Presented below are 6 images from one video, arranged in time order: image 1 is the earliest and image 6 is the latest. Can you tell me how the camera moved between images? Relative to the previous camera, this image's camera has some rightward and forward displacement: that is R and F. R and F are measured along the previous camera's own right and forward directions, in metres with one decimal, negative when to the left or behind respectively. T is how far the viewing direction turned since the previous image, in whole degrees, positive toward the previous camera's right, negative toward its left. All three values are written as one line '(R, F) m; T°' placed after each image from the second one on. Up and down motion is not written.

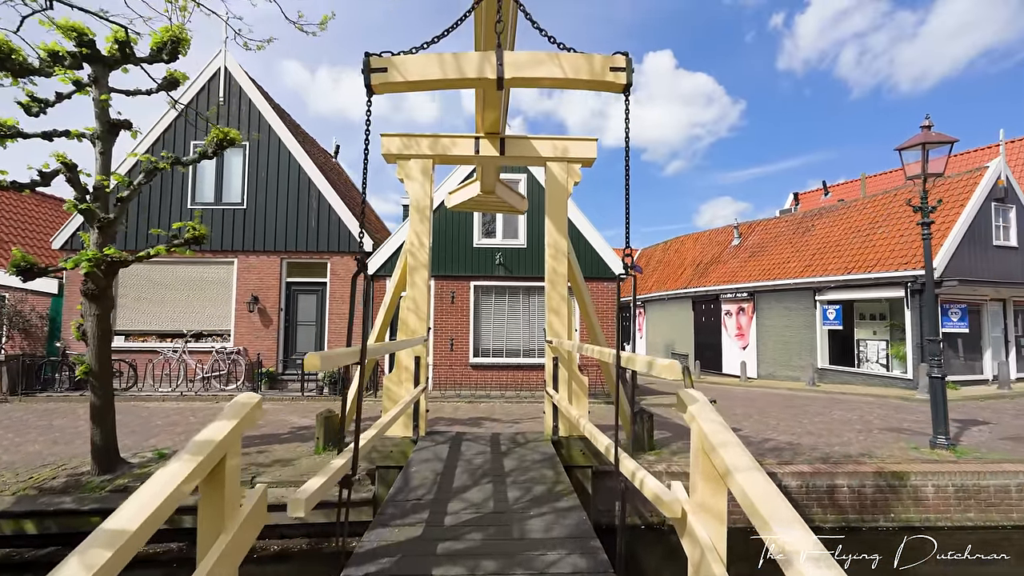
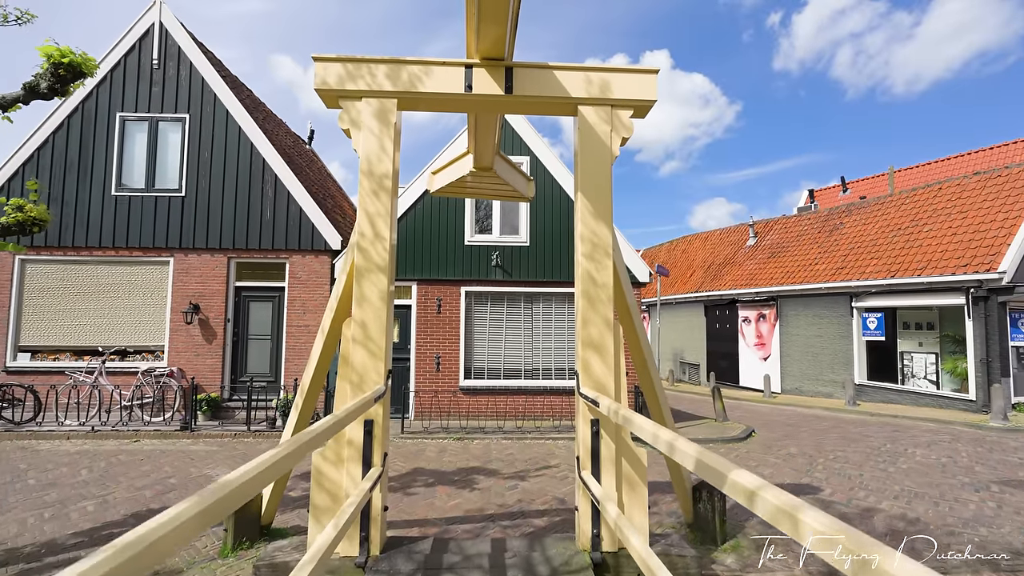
(-0.1, +1.9) m; +1°
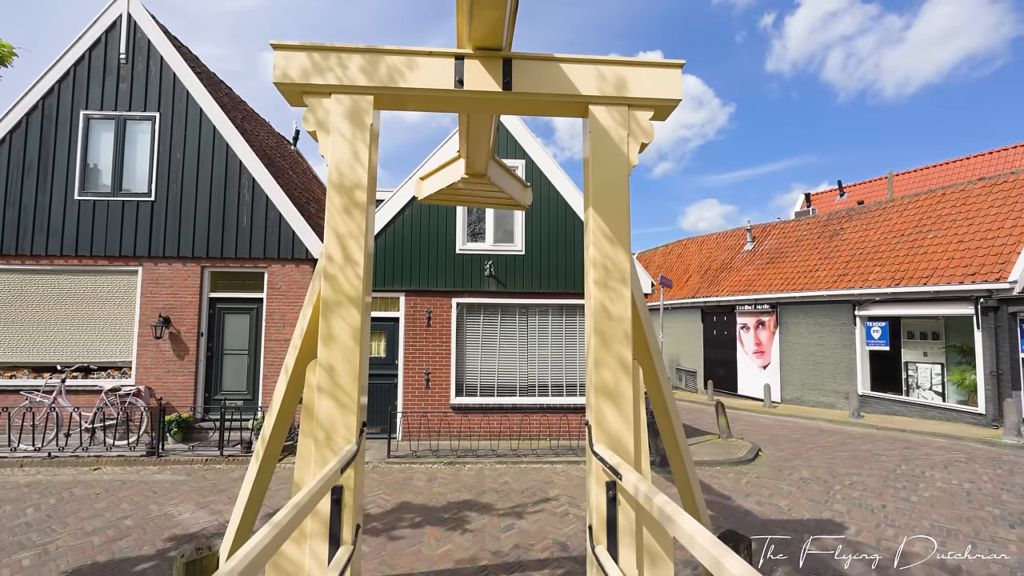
(0.0, +0.5) m; +1°
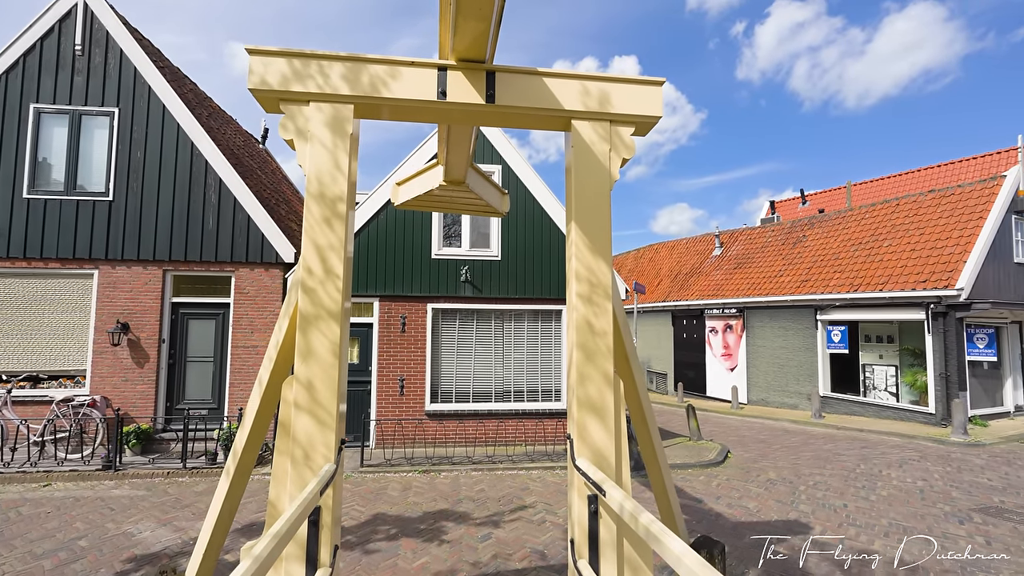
(-0.1, 0.0) m; +3°
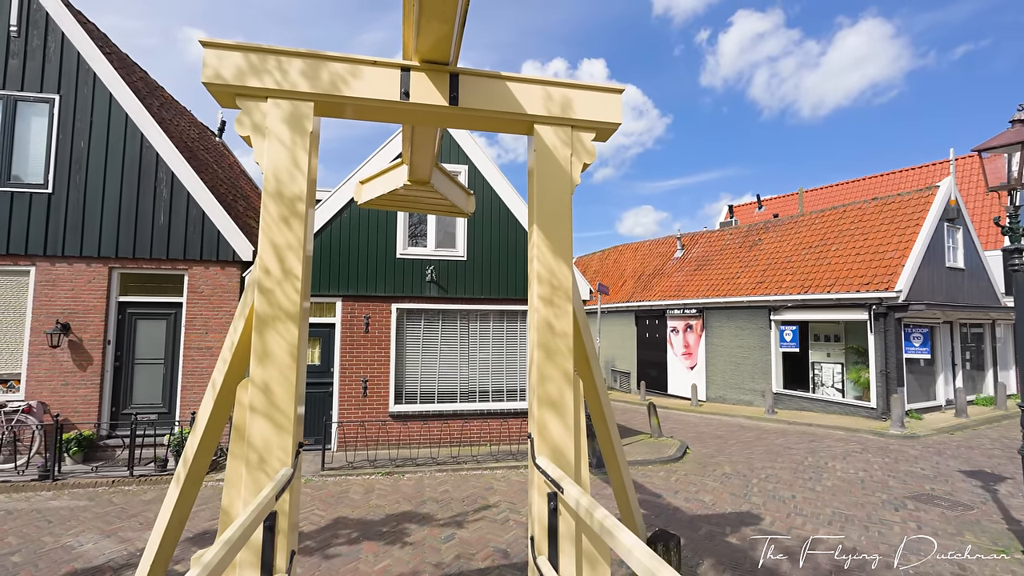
(0.0, 0.0) m; +4°
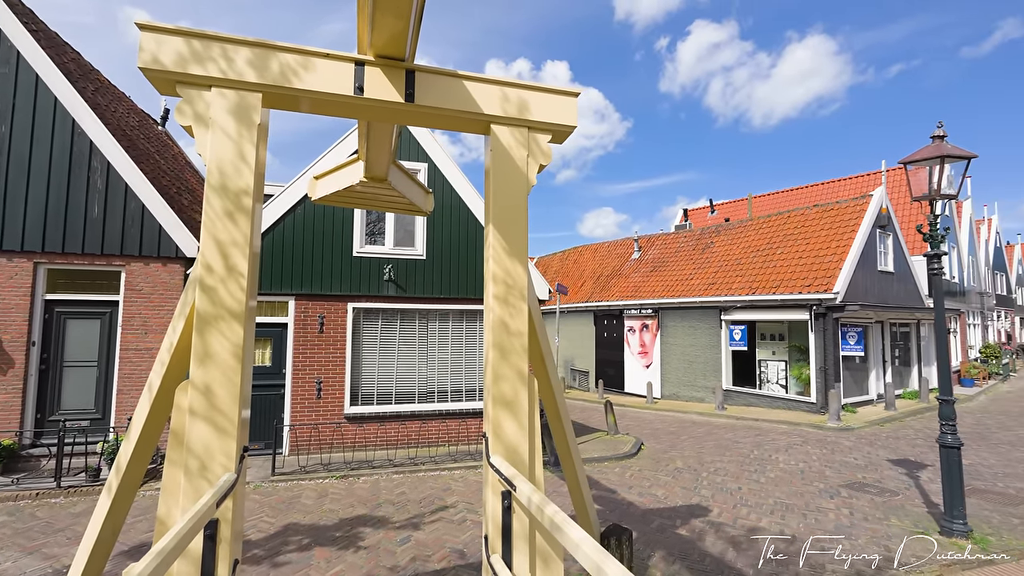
(0.0, 0.0) m; +5°
